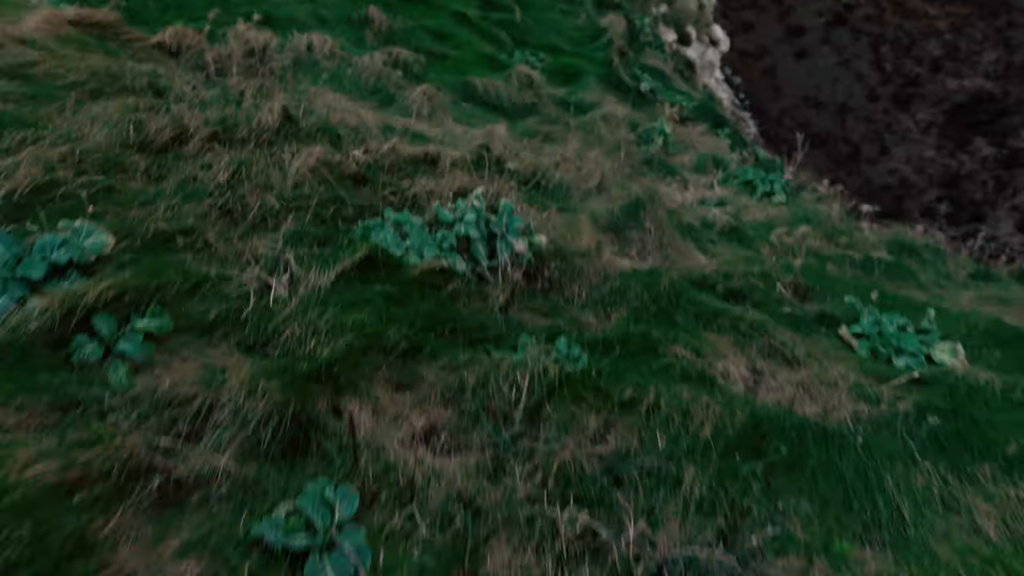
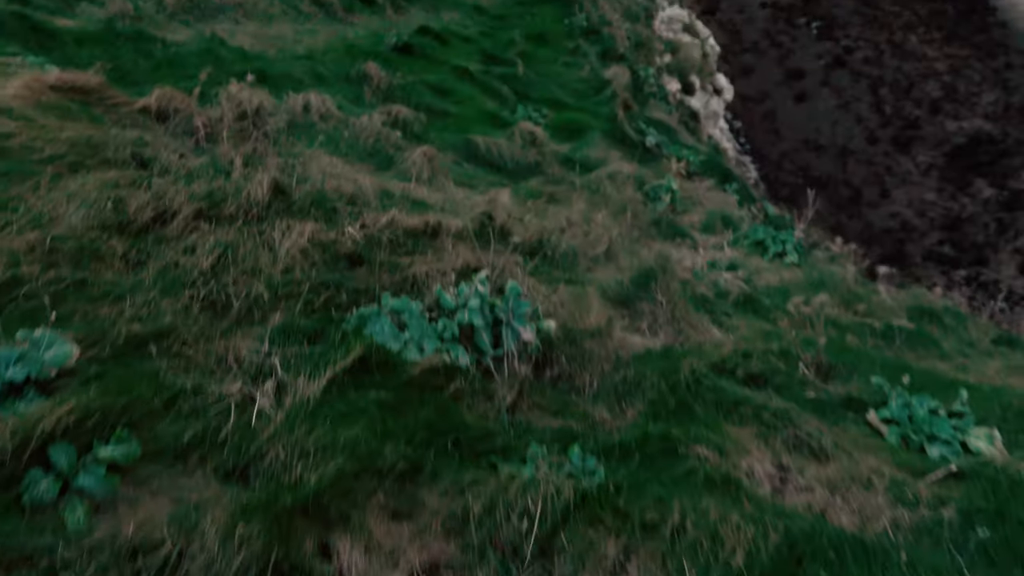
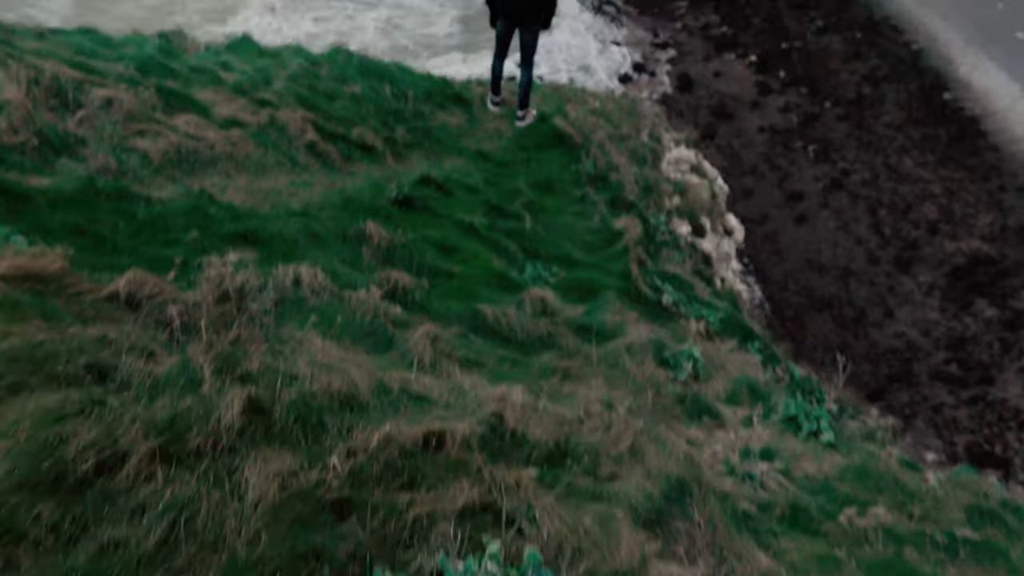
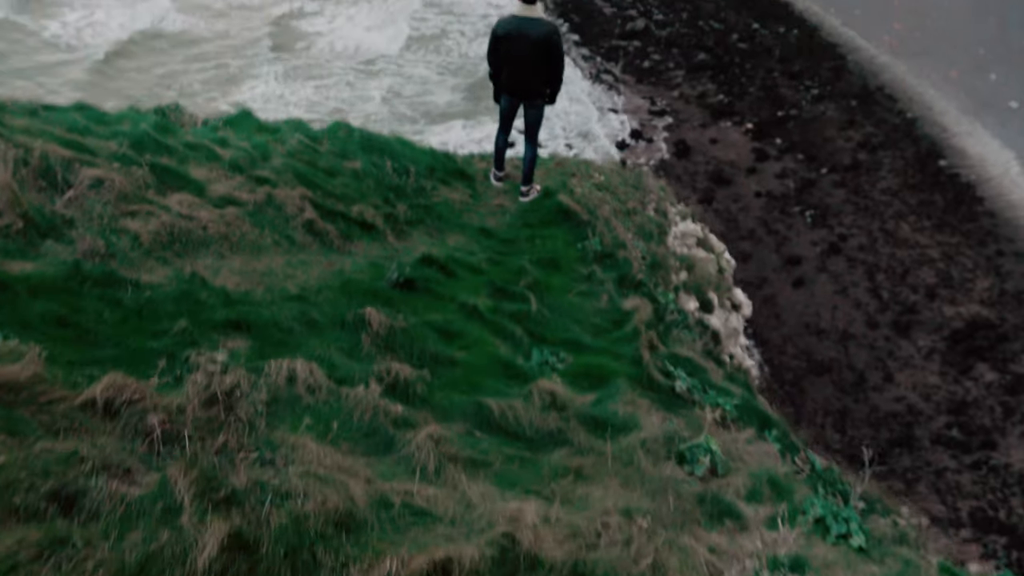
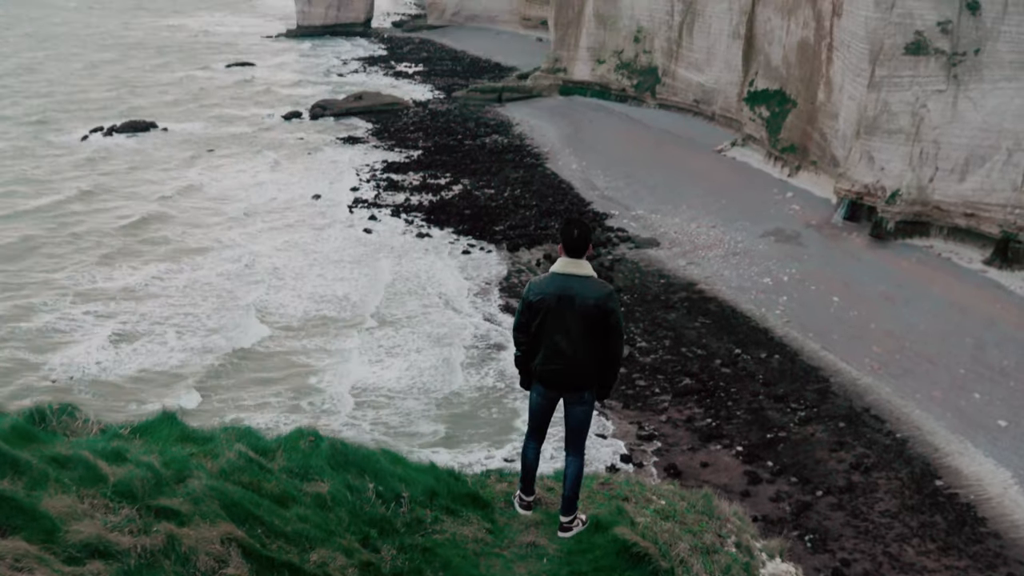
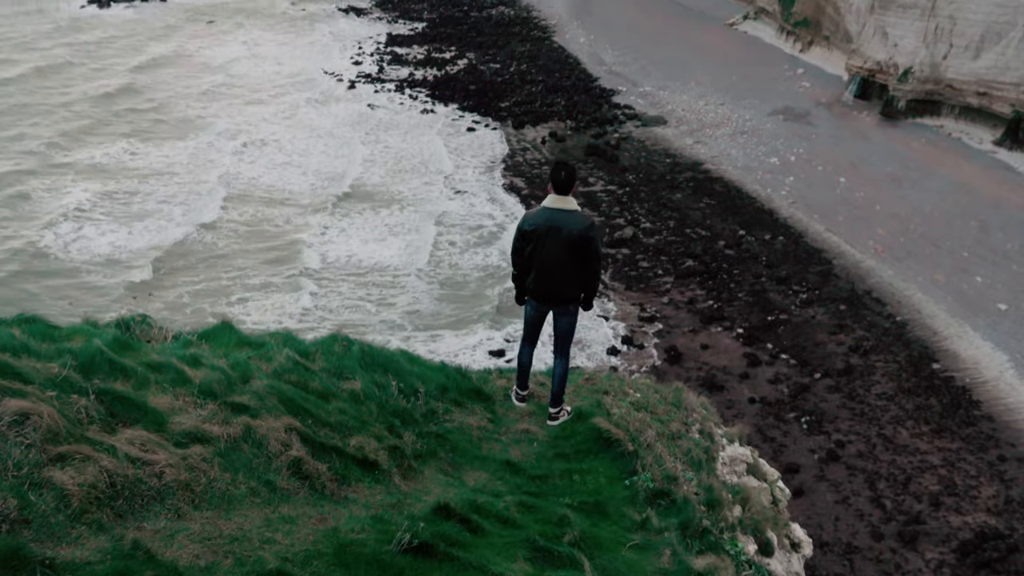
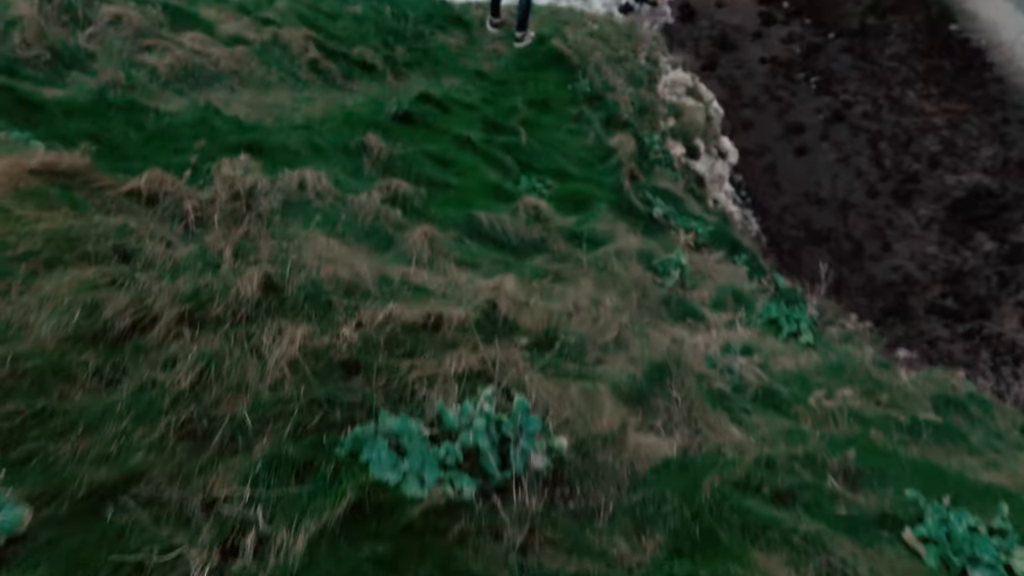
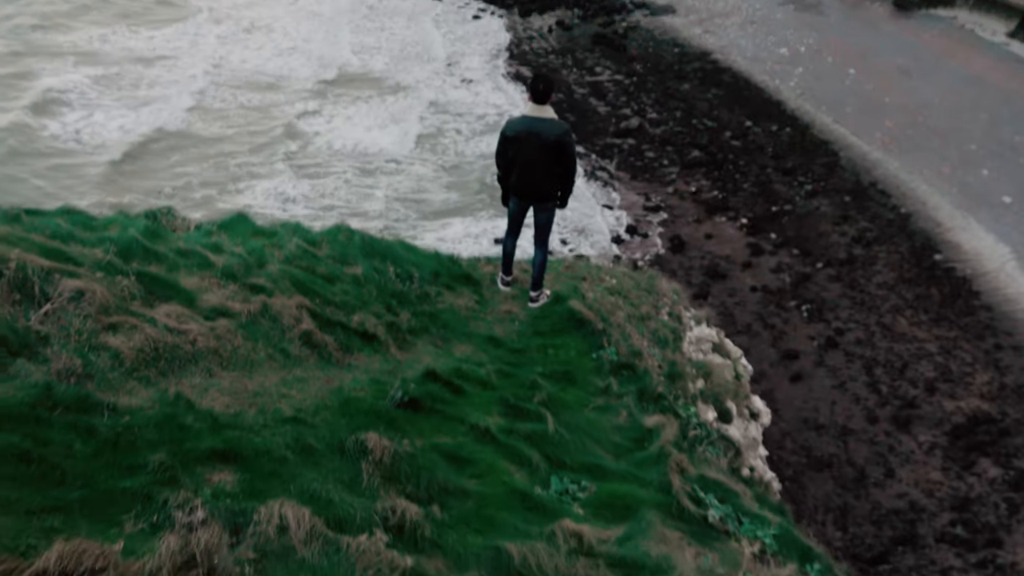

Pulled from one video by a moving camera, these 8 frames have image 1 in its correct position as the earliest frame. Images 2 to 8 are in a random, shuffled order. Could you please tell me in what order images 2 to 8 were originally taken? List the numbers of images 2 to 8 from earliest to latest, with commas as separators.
2, 7, 3, 4, 8, 6, 5
